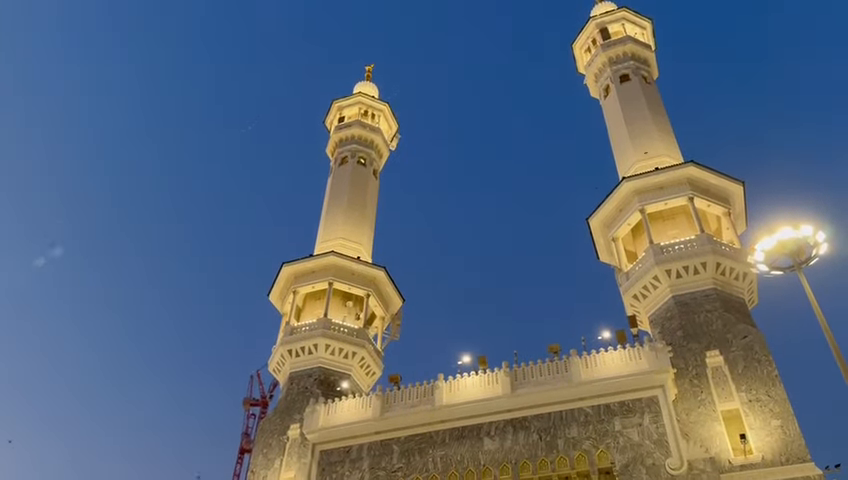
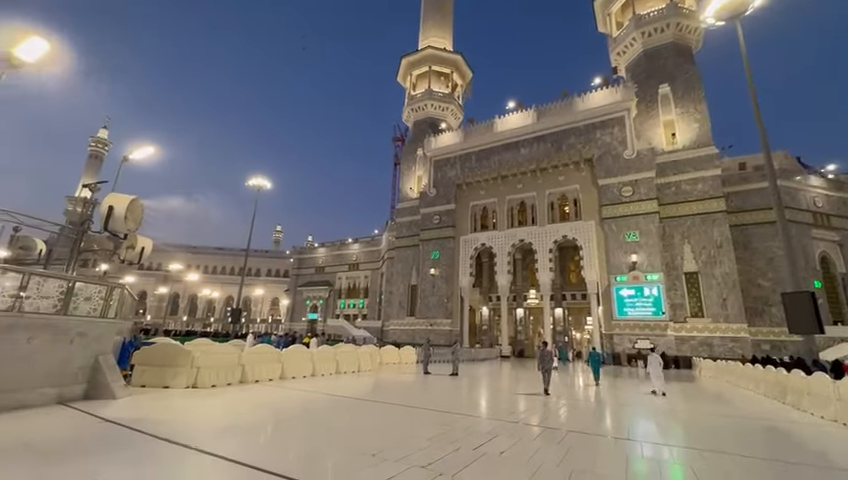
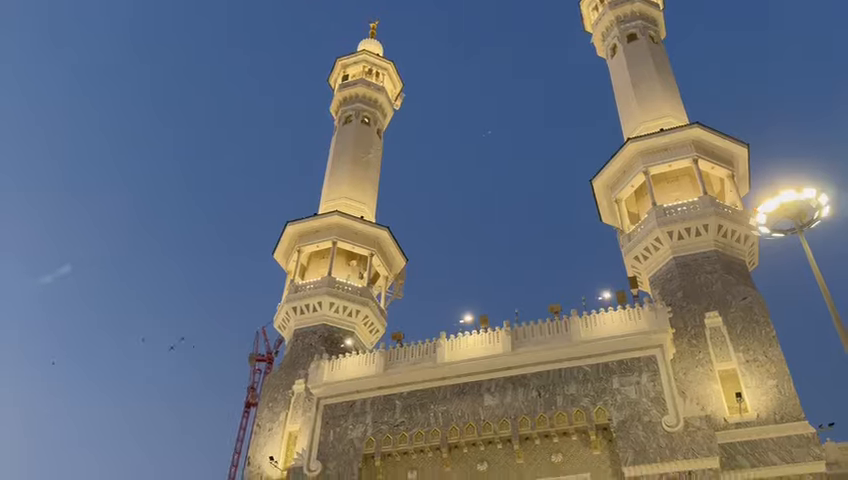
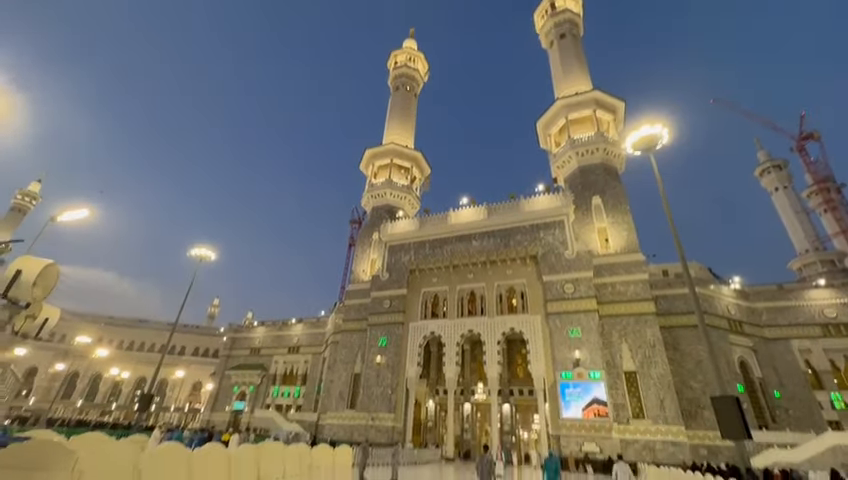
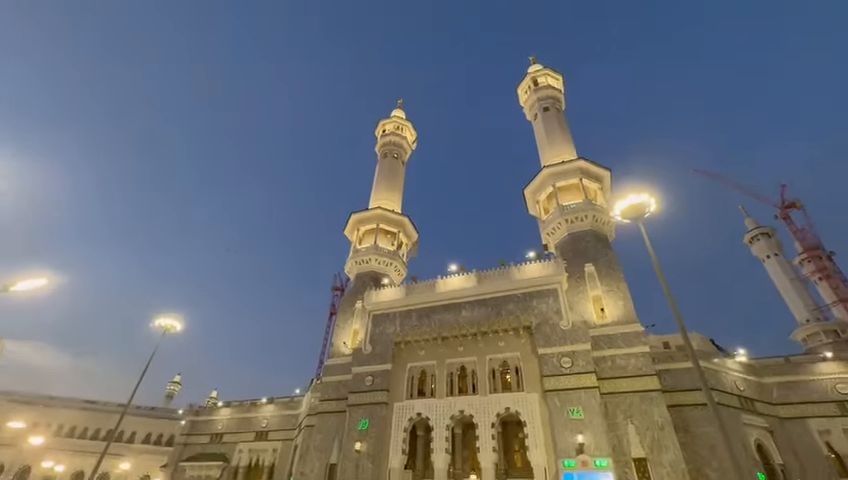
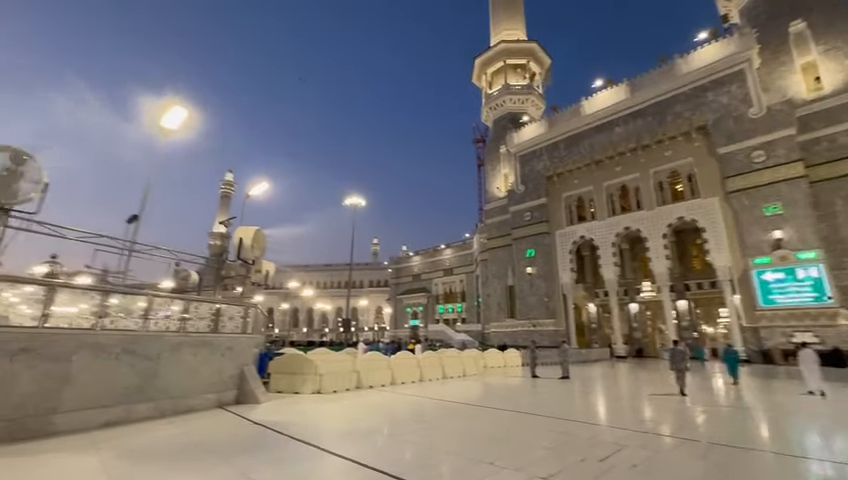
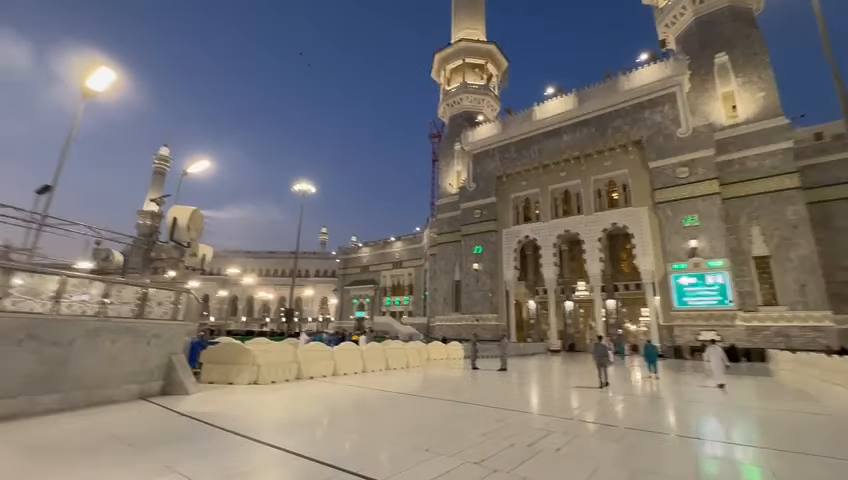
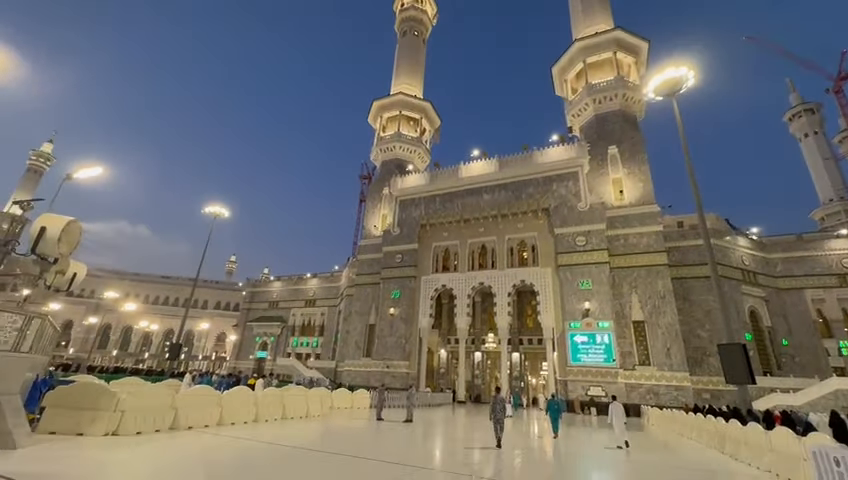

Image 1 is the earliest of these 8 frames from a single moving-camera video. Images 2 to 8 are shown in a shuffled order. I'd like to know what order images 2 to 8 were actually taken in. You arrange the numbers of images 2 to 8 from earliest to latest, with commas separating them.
3, 5, 4, 8, 2, 7, 6
